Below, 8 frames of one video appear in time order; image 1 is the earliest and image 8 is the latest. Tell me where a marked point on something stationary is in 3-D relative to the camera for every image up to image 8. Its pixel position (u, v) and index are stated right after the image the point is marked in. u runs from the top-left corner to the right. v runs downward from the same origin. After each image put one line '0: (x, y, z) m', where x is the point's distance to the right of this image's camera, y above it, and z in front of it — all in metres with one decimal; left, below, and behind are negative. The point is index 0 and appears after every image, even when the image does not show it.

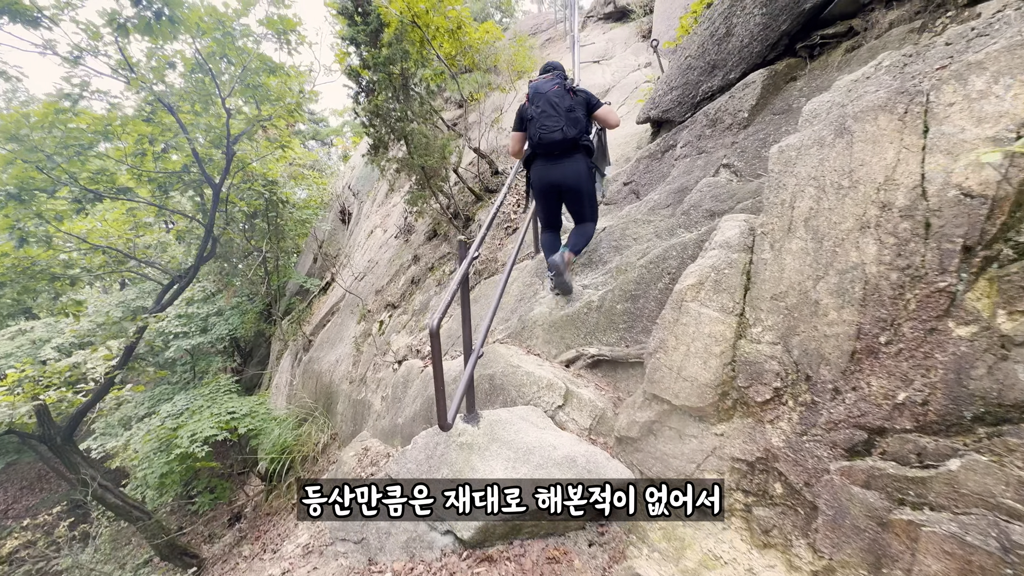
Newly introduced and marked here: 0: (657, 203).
0: (+1.1, +0.7, +3.5) m
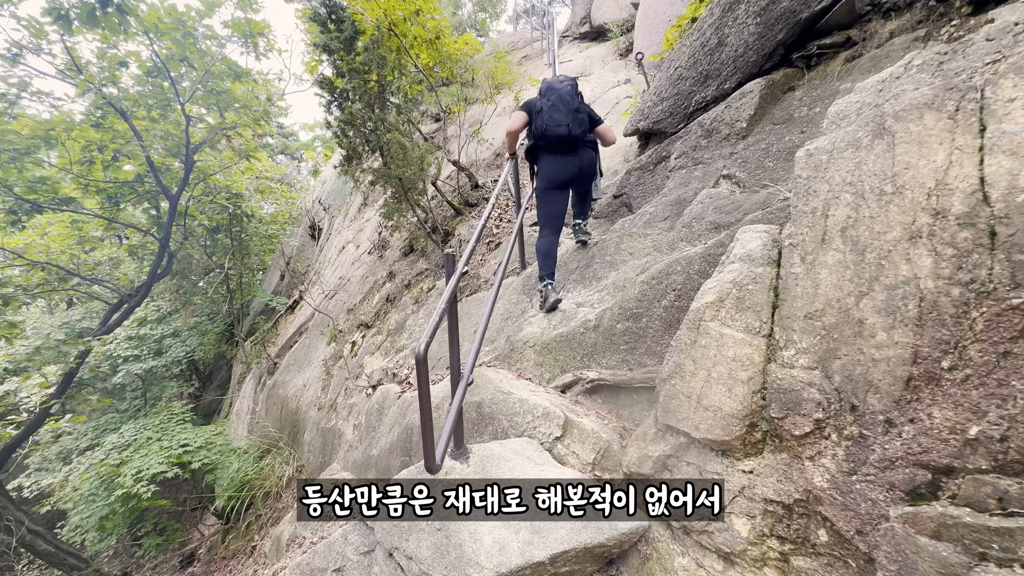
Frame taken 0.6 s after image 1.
0: (+1.0, +0.5, +3.3) m
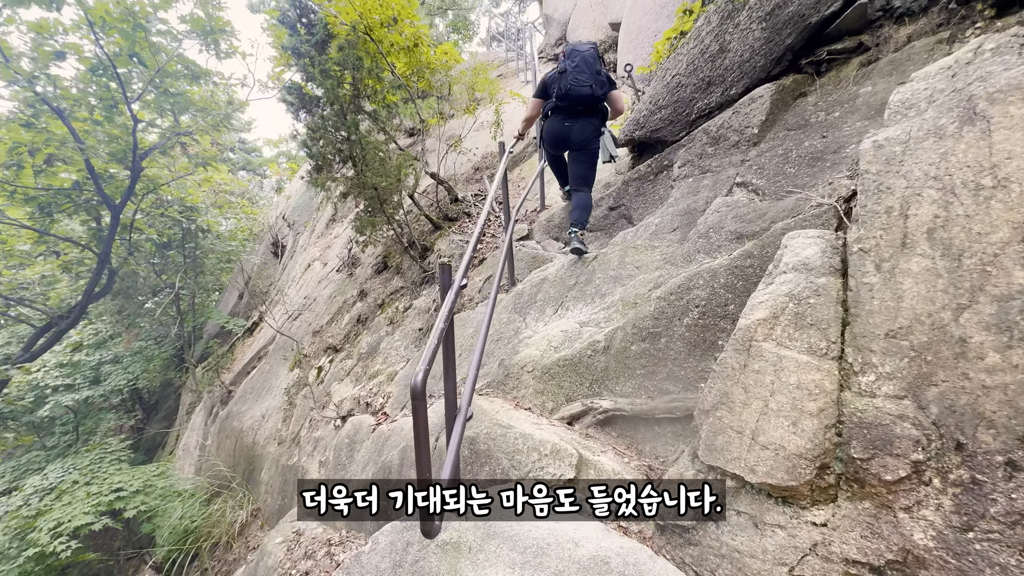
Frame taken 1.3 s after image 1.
0: (+1.0, +0.4, +3.0) m
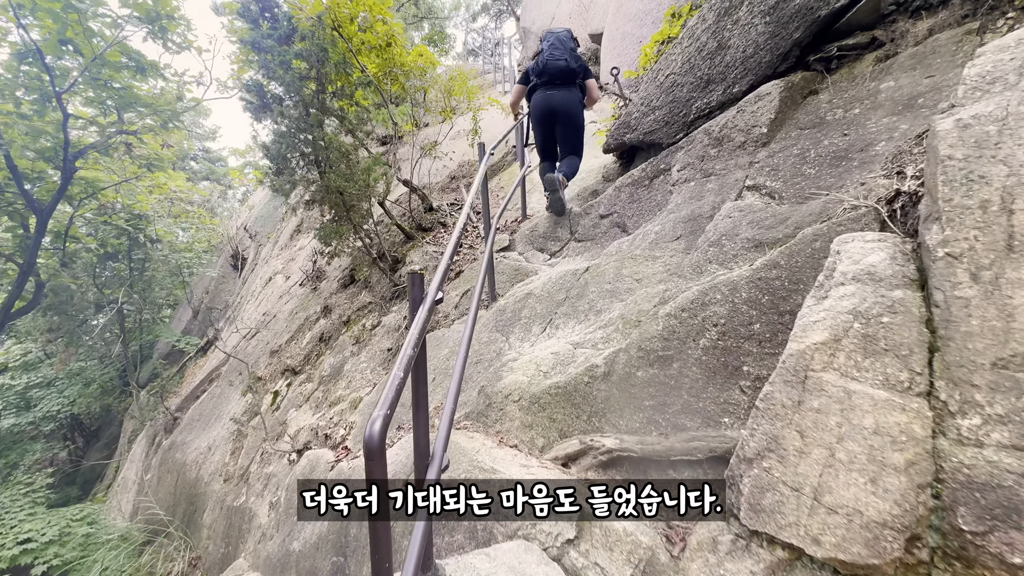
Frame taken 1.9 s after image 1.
0: (+0.9, +0.3, +2.7) m
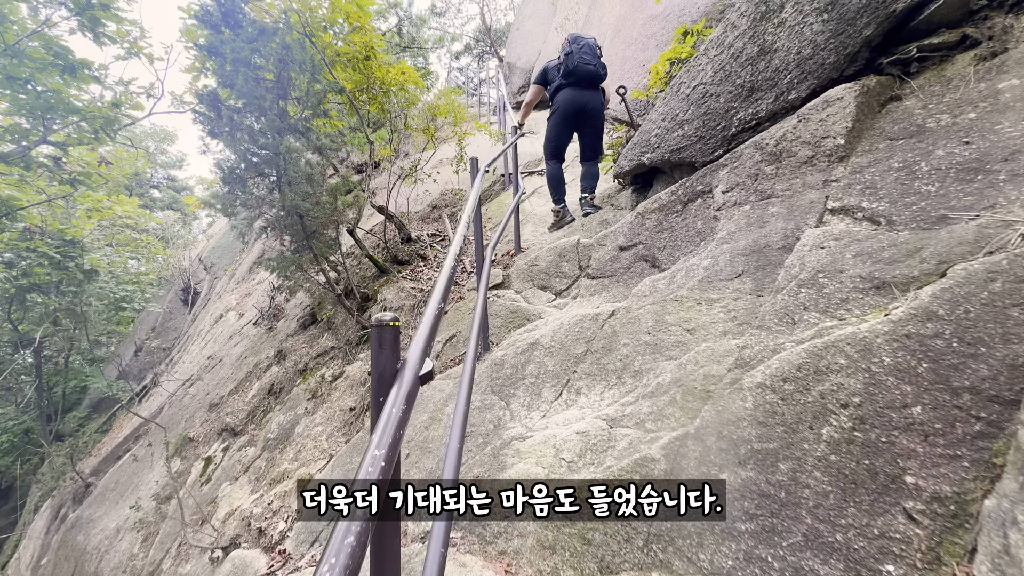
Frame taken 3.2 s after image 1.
0: (+0.9, +0.1, +2.1) m
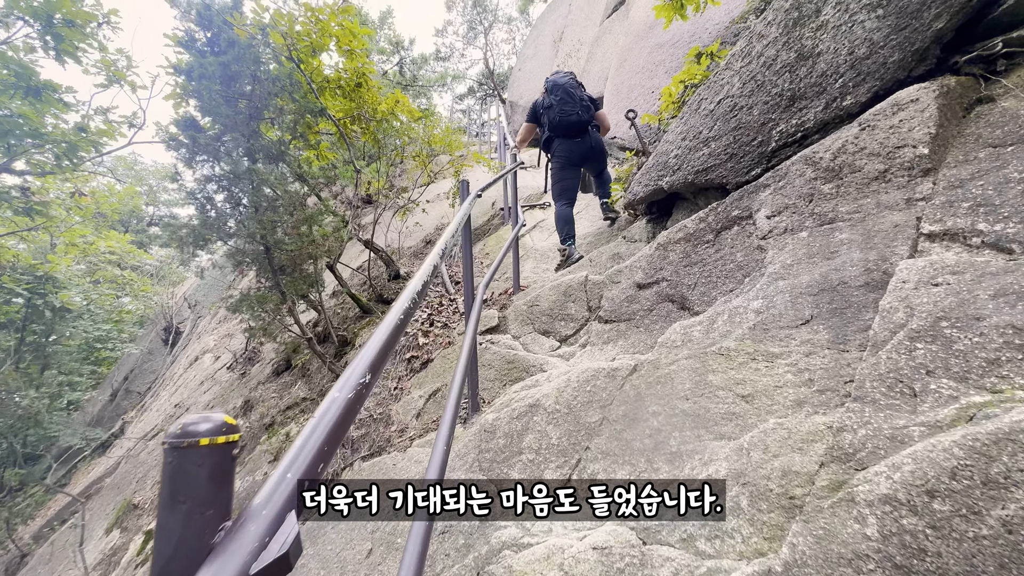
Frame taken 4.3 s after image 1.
0: (+0.9, -0.1, +1.6) m
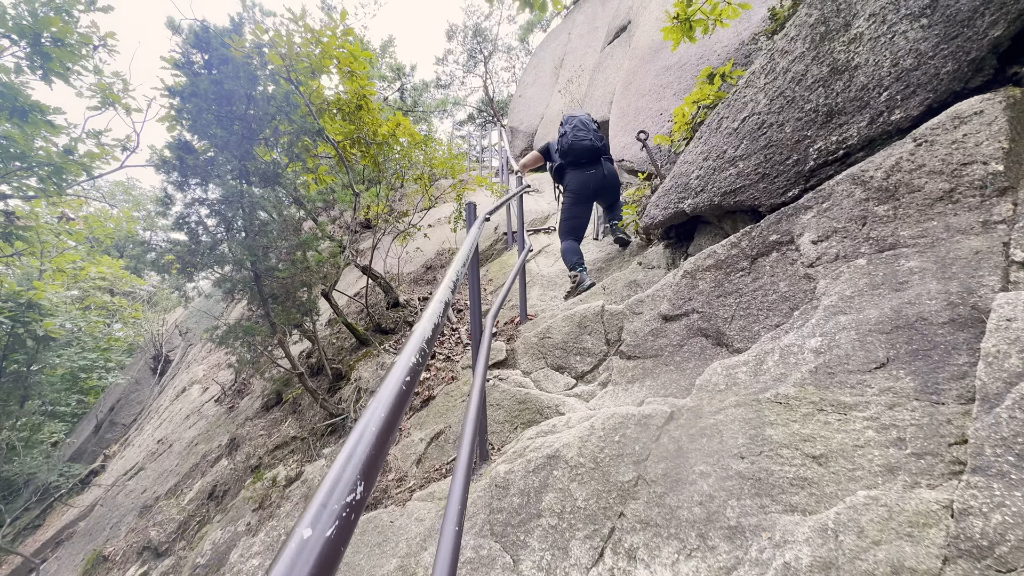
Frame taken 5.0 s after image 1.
0: (+1.0, -0.2, +1.4) m
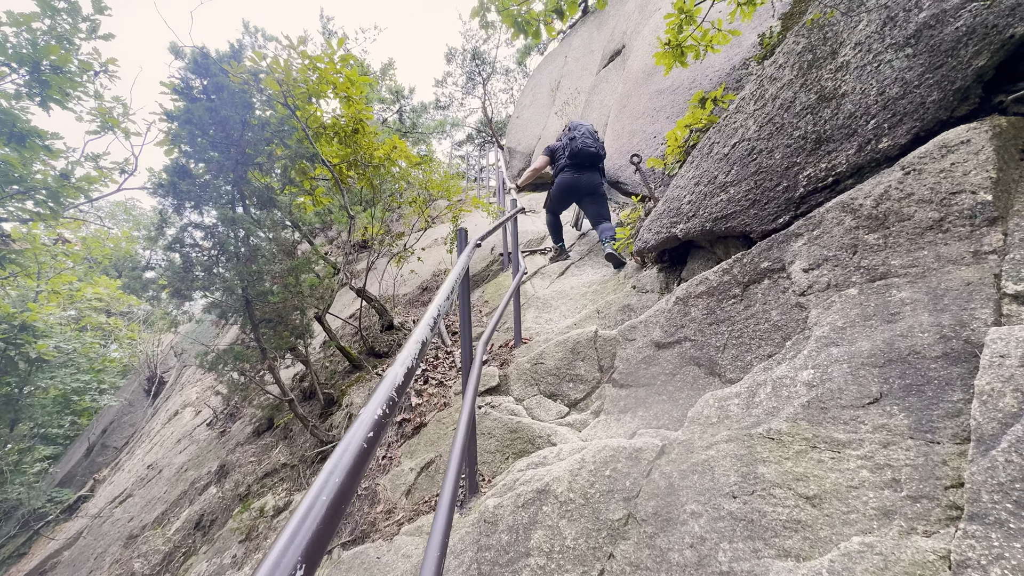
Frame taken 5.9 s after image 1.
0: (+0.9, -0.3, +1.3) m
